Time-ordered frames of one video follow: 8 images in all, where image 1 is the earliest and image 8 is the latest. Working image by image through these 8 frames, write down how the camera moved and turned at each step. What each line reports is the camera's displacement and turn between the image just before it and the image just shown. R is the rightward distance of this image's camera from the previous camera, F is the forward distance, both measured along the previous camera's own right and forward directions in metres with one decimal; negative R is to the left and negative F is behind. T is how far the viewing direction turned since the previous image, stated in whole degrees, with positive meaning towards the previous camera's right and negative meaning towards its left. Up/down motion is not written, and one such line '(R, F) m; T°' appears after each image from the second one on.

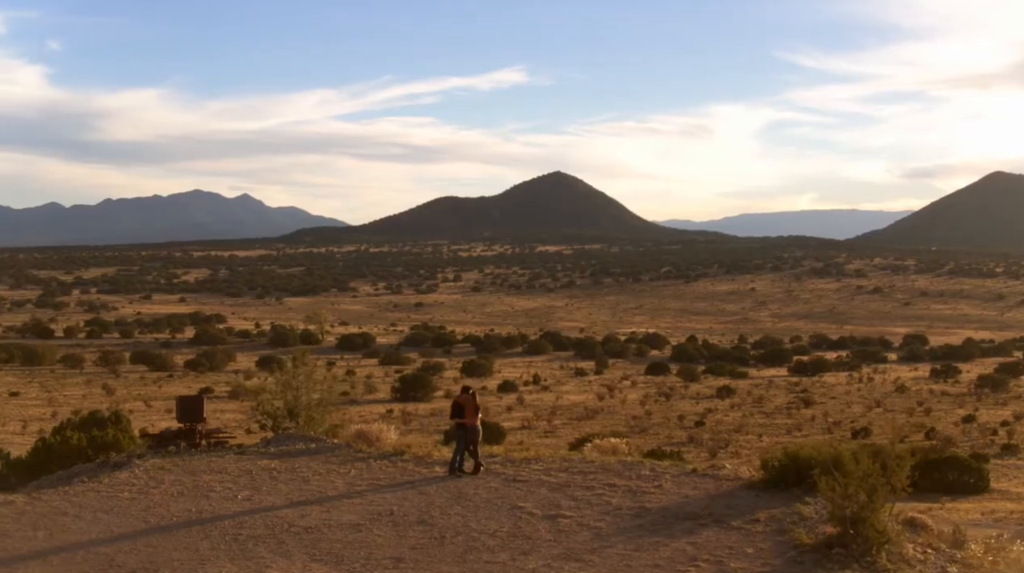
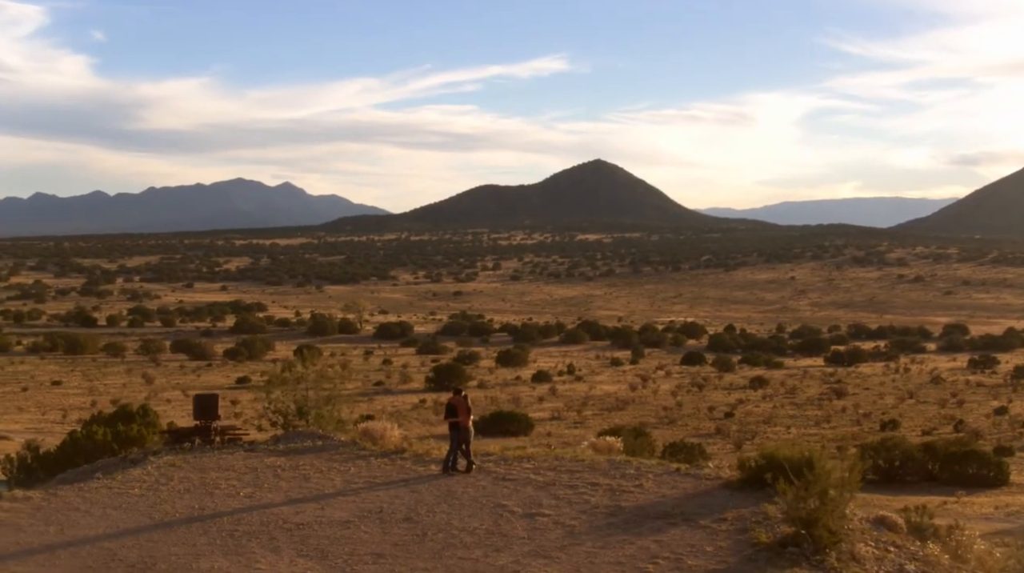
(+0.4, -0.5) m; -2°
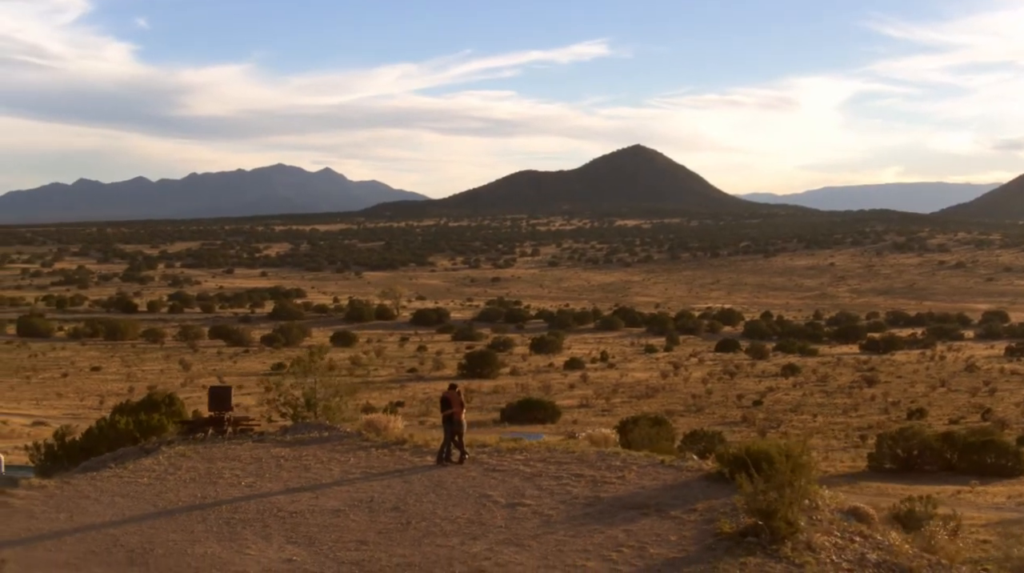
(+0.4, -0.4) m; -2°
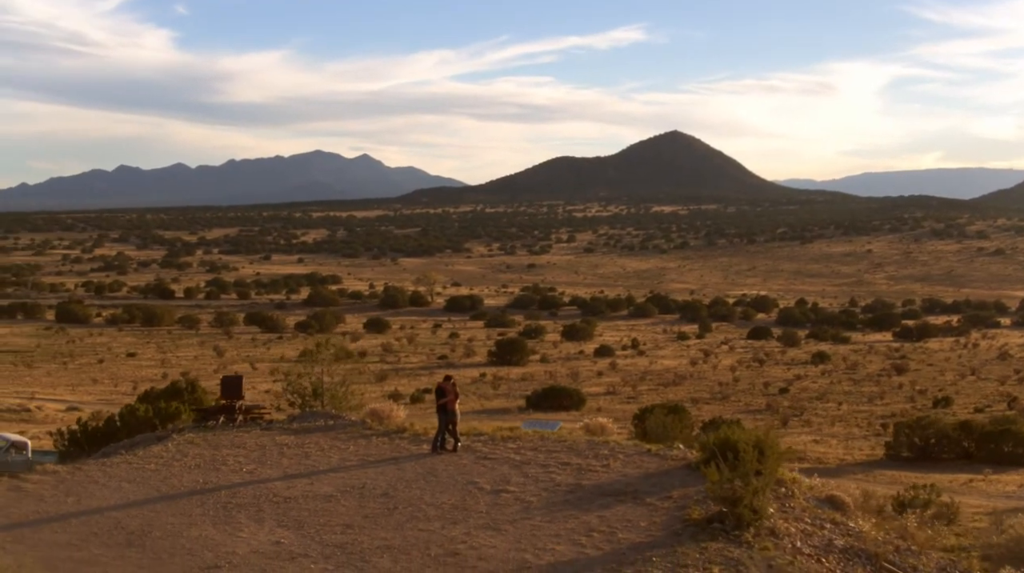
(+0.4, -0.4) m; -2°
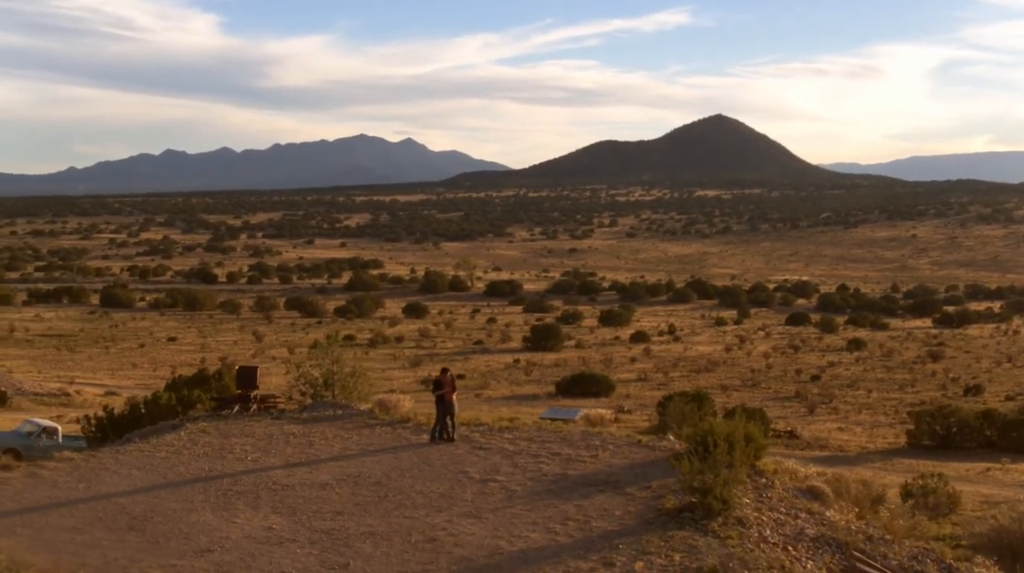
(+0.5, -0.4) m; -2°
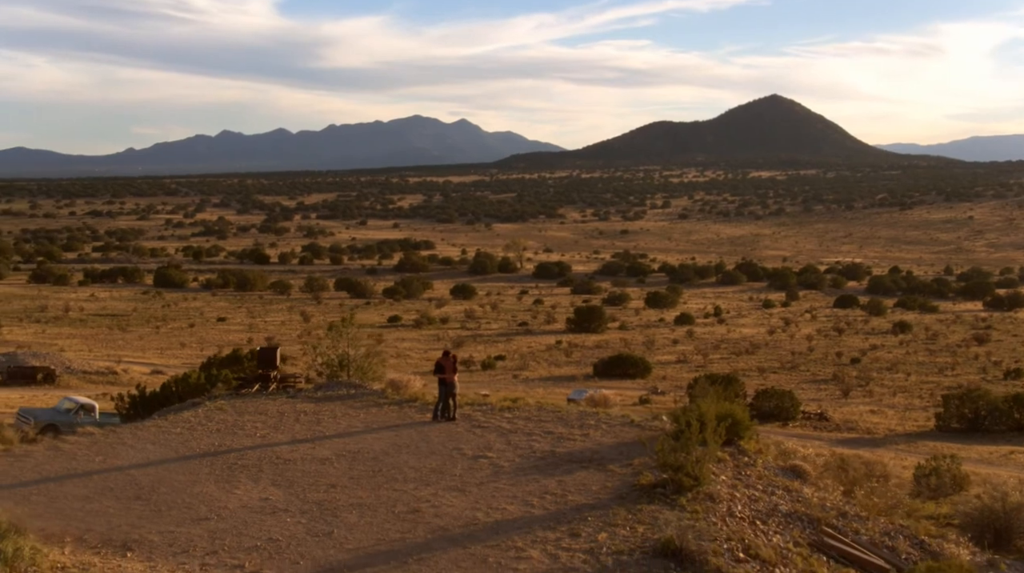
(+0.5, -0.5) m; -2°
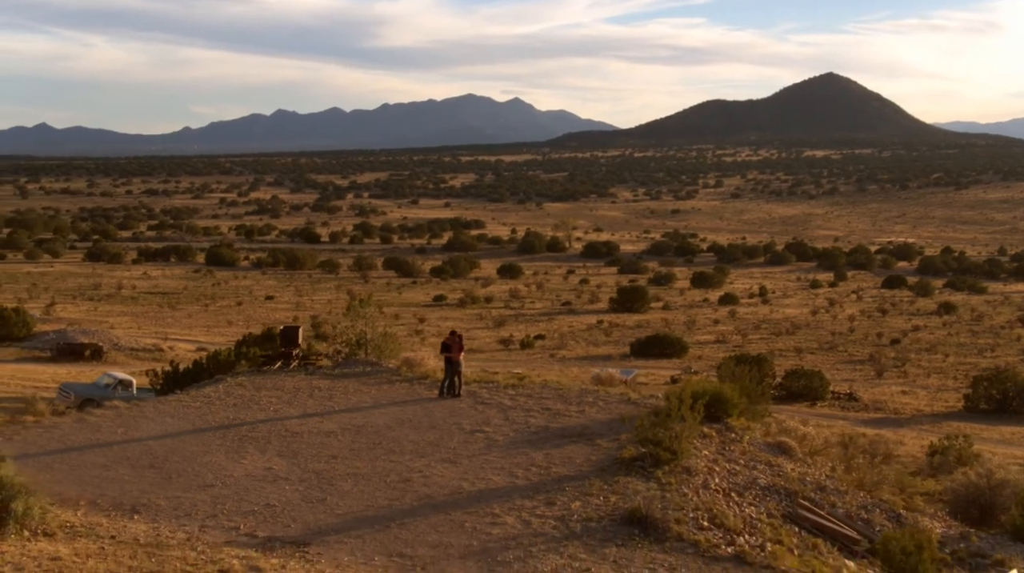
(+0.5, -0.5) m; -2°
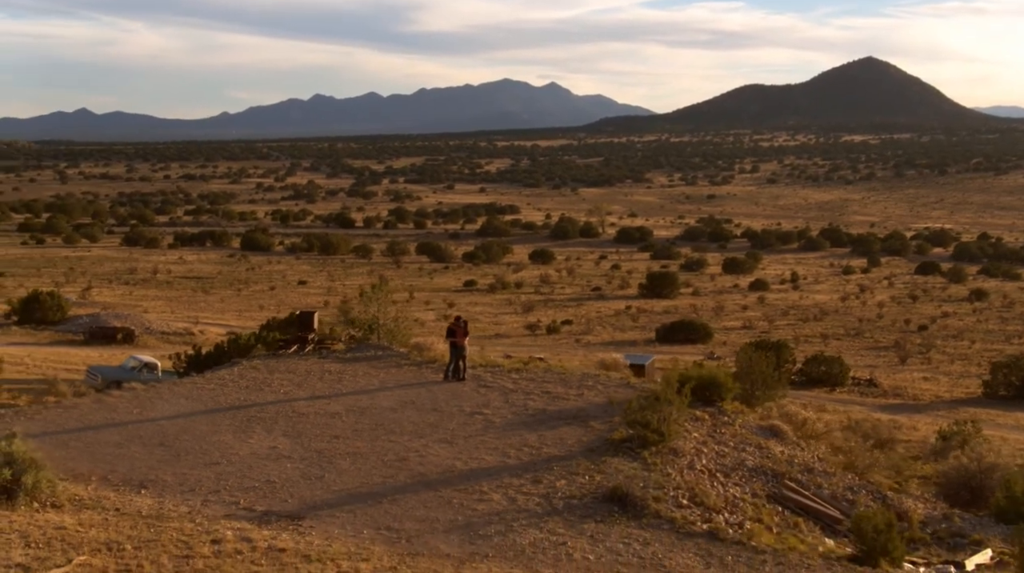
(+0.3, -0.4) m; -2°
